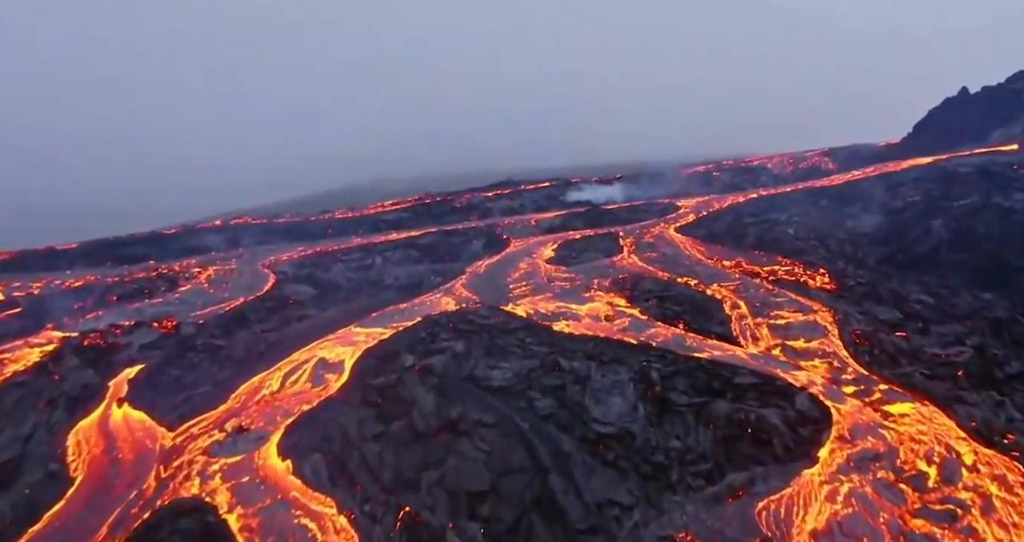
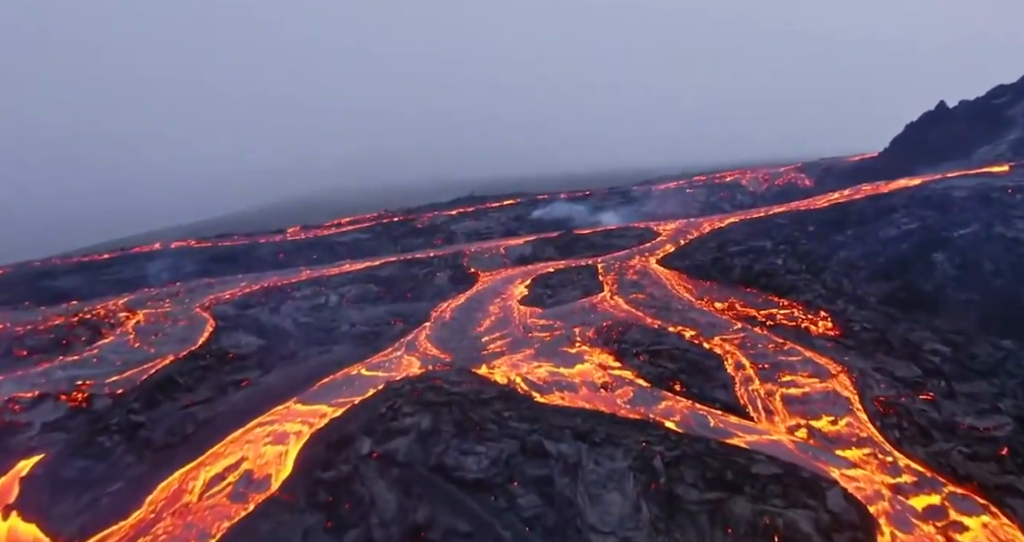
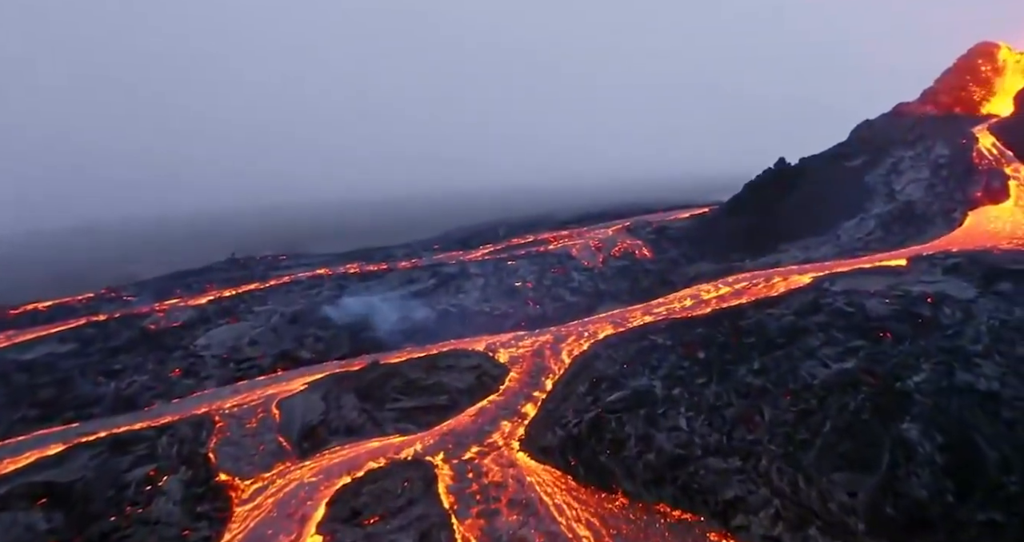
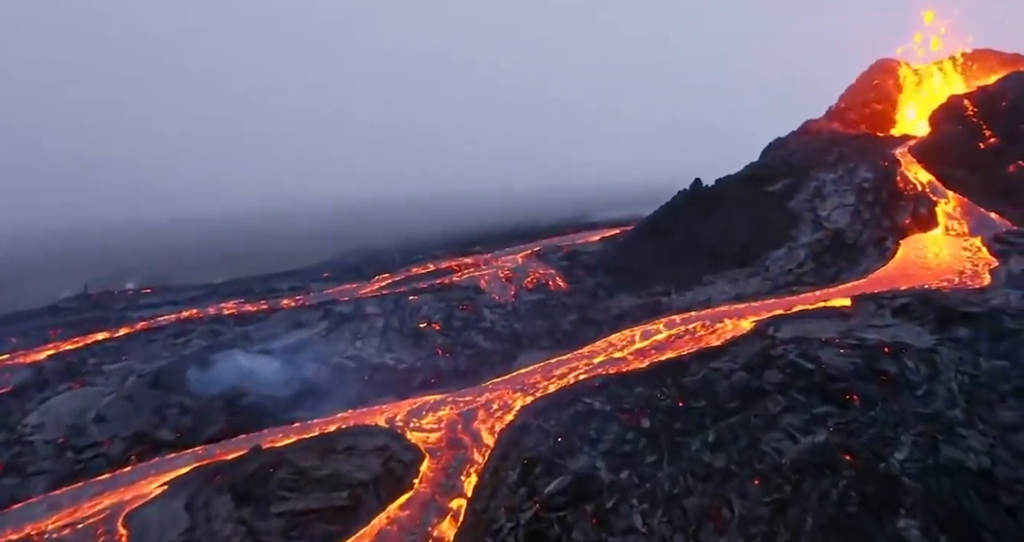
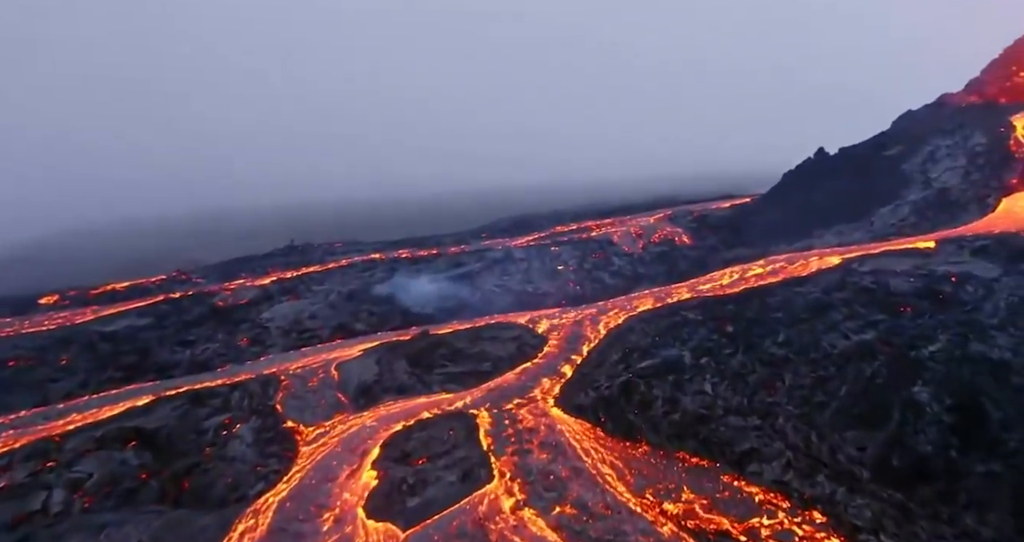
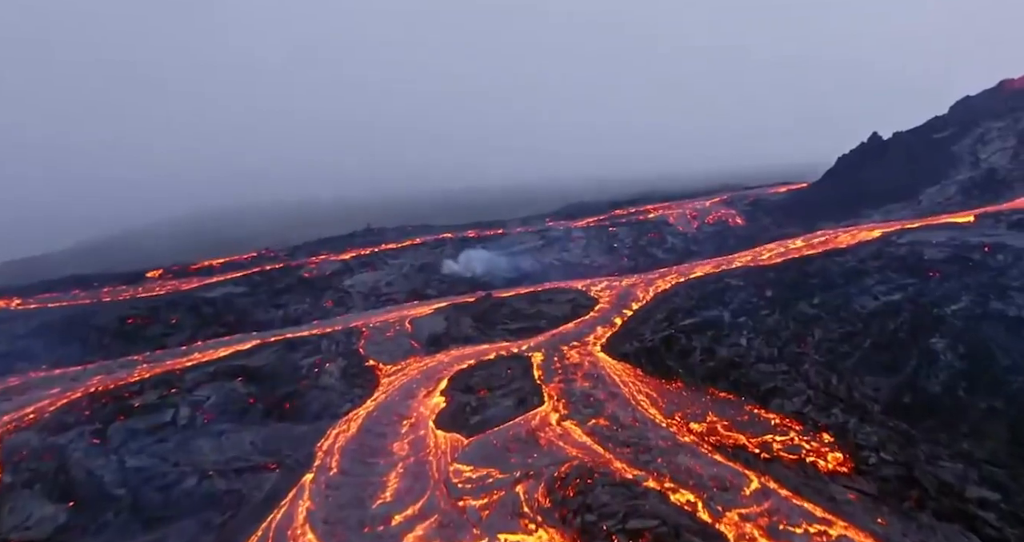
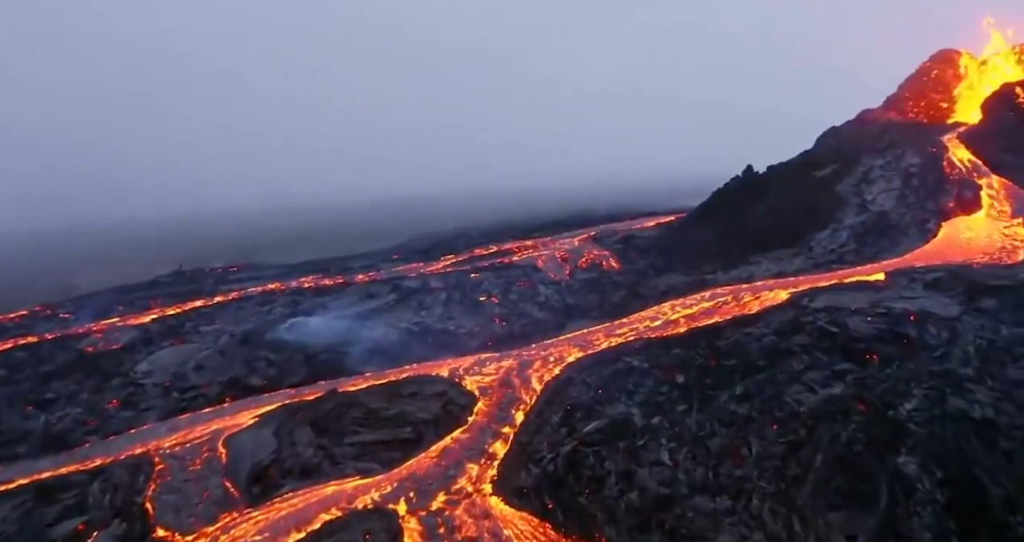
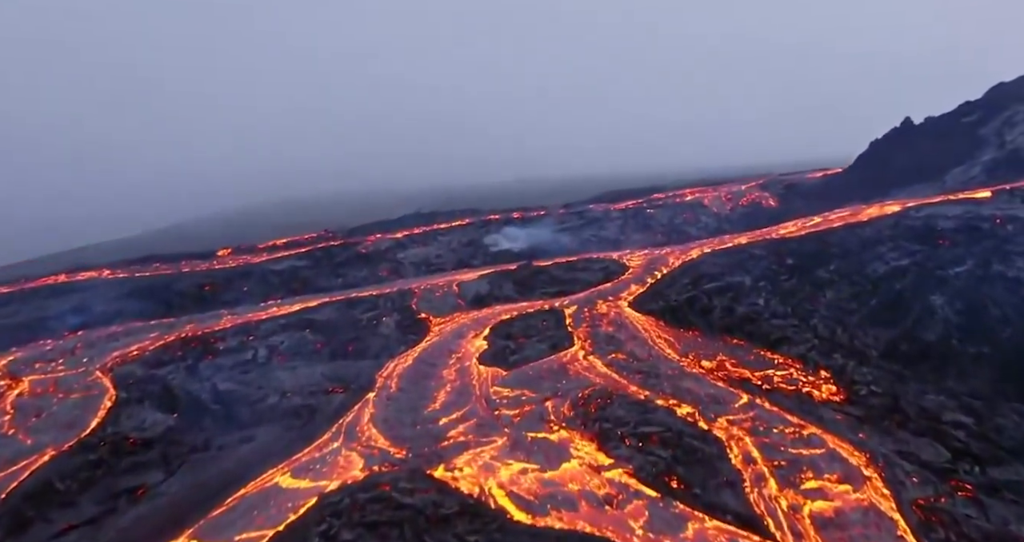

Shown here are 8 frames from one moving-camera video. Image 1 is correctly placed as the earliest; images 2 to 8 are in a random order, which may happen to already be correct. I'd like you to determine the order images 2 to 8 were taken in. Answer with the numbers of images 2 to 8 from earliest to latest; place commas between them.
2, 8, 6, 5, 3, 7, 4
